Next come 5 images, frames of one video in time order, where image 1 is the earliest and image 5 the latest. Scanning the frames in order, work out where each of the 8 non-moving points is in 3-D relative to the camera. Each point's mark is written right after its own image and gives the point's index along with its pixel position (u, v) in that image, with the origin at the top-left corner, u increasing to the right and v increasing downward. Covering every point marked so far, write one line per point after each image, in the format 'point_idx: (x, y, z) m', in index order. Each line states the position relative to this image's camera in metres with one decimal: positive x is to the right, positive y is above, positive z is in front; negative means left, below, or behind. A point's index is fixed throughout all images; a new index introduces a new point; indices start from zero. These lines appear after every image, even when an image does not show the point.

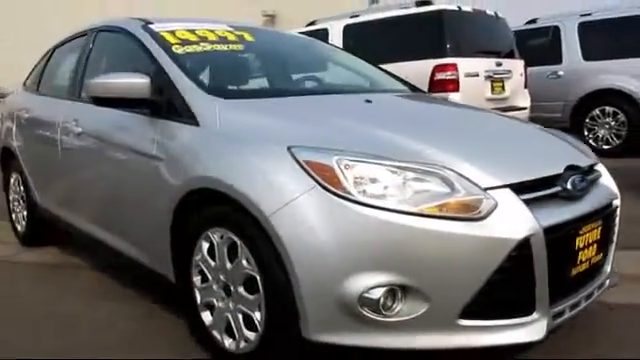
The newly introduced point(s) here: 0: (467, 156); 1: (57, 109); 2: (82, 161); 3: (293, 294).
0: (+0.6, +0.1, +3.3) m
1: (-1.5, +0.4, +5.0) m
2: (-1.3, +0.1, +4.5) m
3: (-0.1, -0.4, +3.1) m
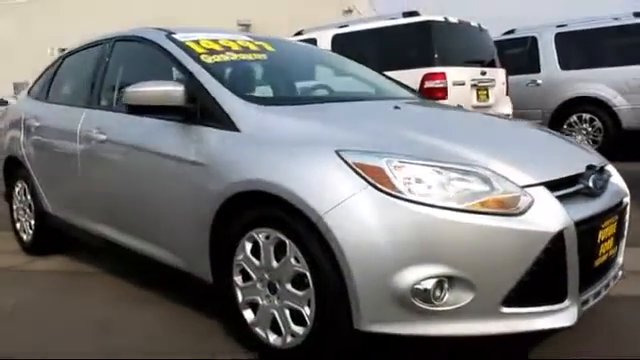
0: (+0.8, +0.1, +3.5) m
1: (-1.5, +0.4, +5.1) m
2: (-1.2, +0.1, +4.7) m
3: (+0.1, -0.4, +3.3) m
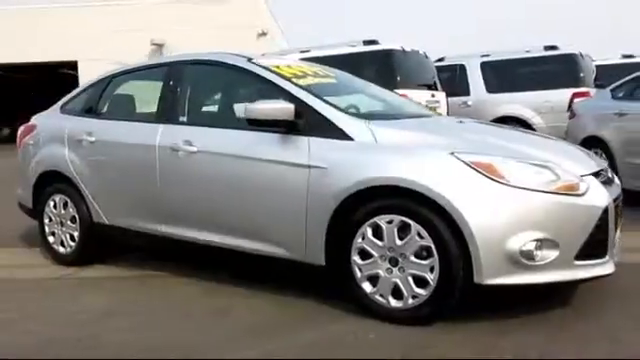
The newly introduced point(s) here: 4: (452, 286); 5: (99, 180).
0: (+1.3, +0.1, +4.7) m
1: (-1.2, +0.3, +5.8) m
2: (-0.8, 0.0, +5.4) m
3: (+0.8, -0.4, +4.3) m
4: (+0.7, -0.5, +4.4) m
5: (-1.6, 0.0, +6.1) m
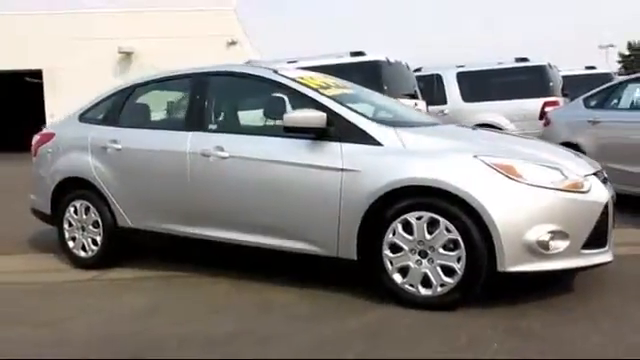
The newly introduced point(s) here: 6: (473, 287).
0: (+1.5, +0.1, +5.3) m
1: (-1.1, +0.3, +6.2) m
2: (-0.6, 0.0, +5.8) m
3: (+1.0, -0.4, +4.9) m
4: (+0.9, -0.5, +4.9) m
5: (-1.5, 0.0, +6.5) m
6: (+0.9, -0.6, +4.9) m
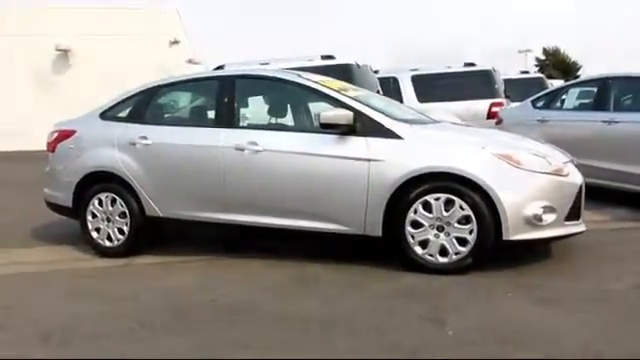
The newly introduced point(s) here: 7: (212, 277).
0: (+1.7, +0.2, +6.5) m
1: (-1.0, +0.4, +7.1) m
2: (-0.5, +0.1, +6.7) m
3: (+1.3, -0.3, +6.0) m
4: (+1.2, -0.5, +6.0) m
5: (-1.4, 0.0, +7.3) m
6: (+1.1, -0.5, +6.0) m
7: (-0.9, -0.7, +6.5) m
